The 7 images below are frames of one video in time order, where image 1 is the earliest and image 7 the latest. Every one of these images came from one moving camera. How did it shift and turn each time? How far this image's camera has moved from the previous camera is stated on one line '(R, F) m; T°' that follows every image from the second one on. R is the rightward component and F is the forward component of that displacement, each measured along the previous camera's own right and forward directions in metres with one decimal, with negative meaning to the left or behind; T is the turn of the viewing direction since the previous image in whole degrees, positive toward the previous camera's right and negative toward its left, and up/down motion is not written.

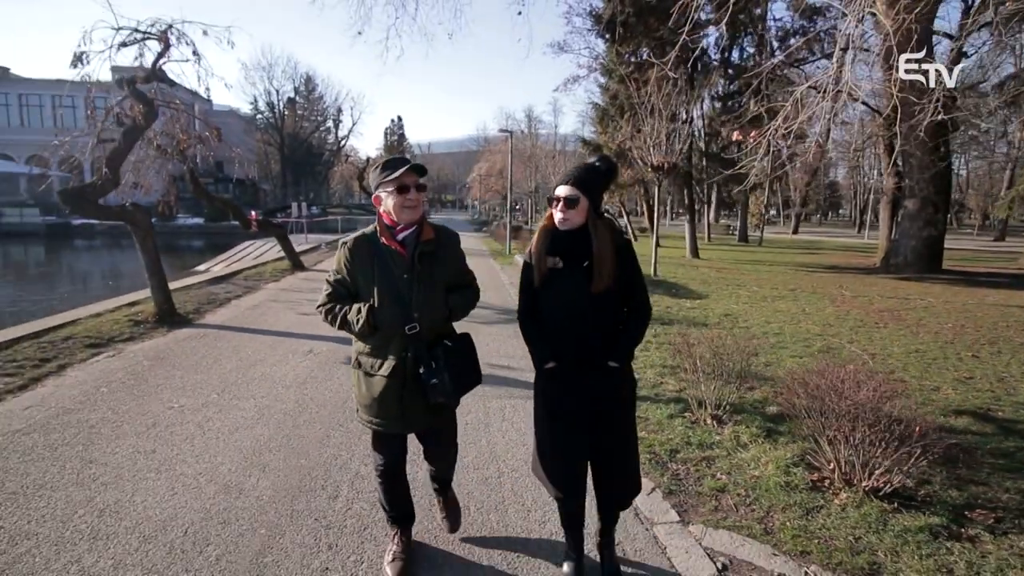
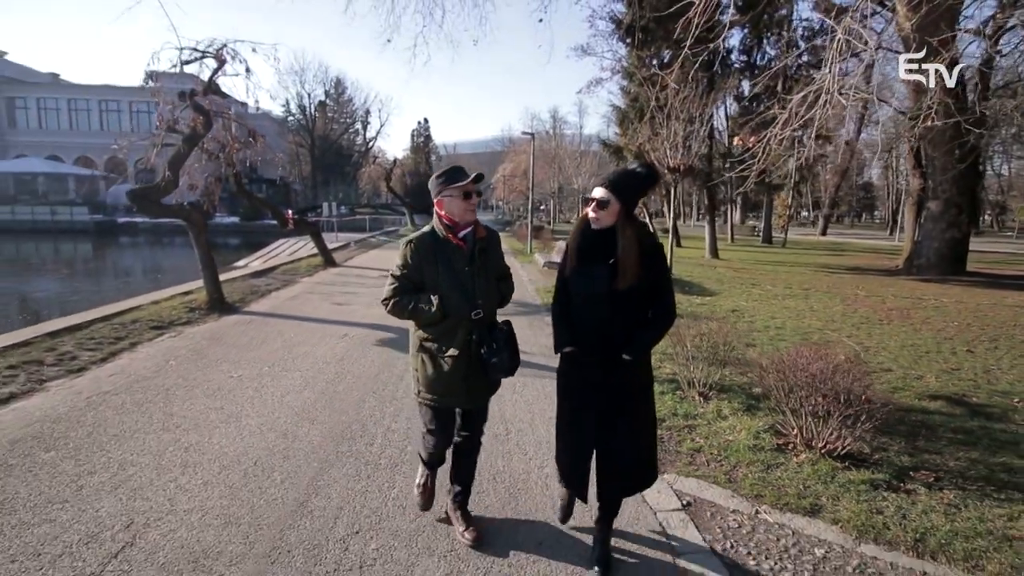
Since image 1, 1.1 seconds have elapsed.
(+0.1, -0.6) m; -2°
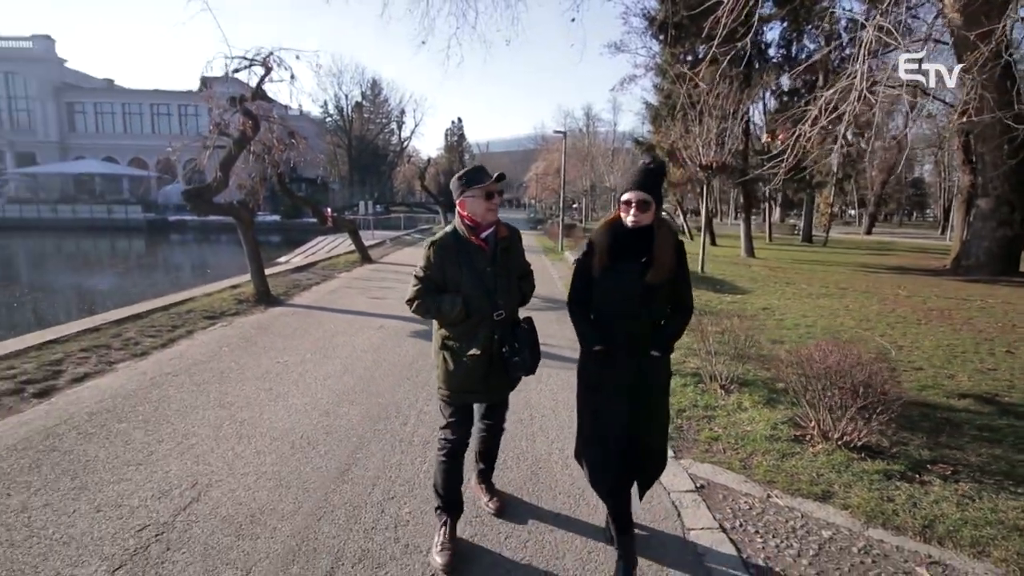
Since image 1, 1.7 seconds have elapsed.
(+0.1, -0.2) m; -3°
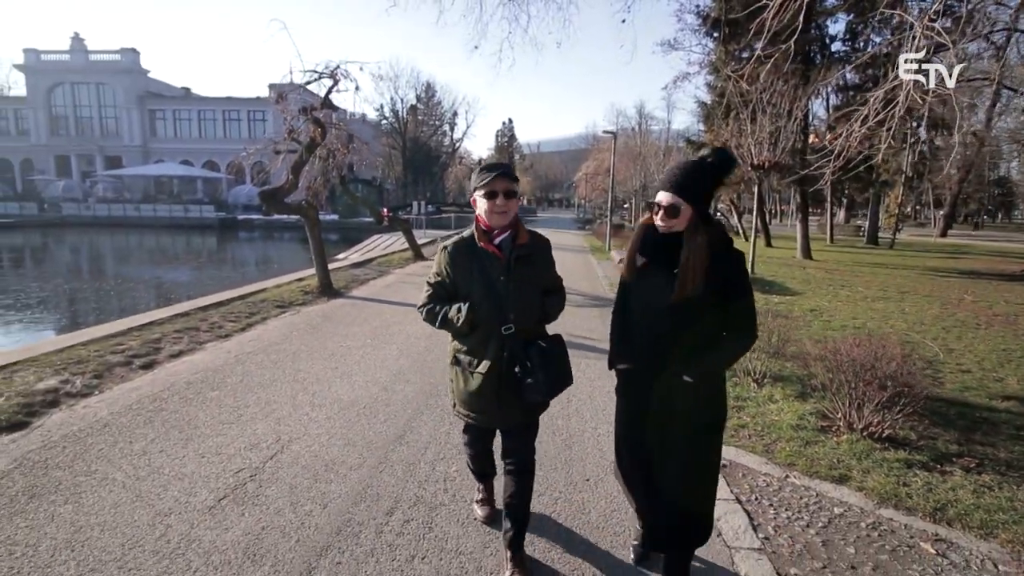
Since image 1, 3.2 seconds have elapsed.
(+0.1, -0.4) m; -5°
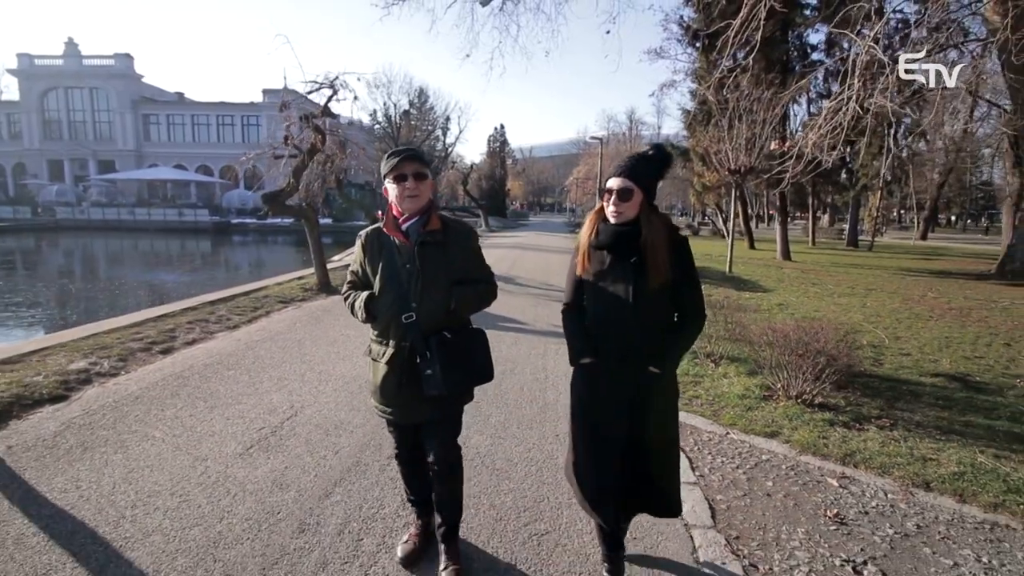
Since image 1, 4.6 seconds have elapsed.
(+0.1, -0.6) m; +1°
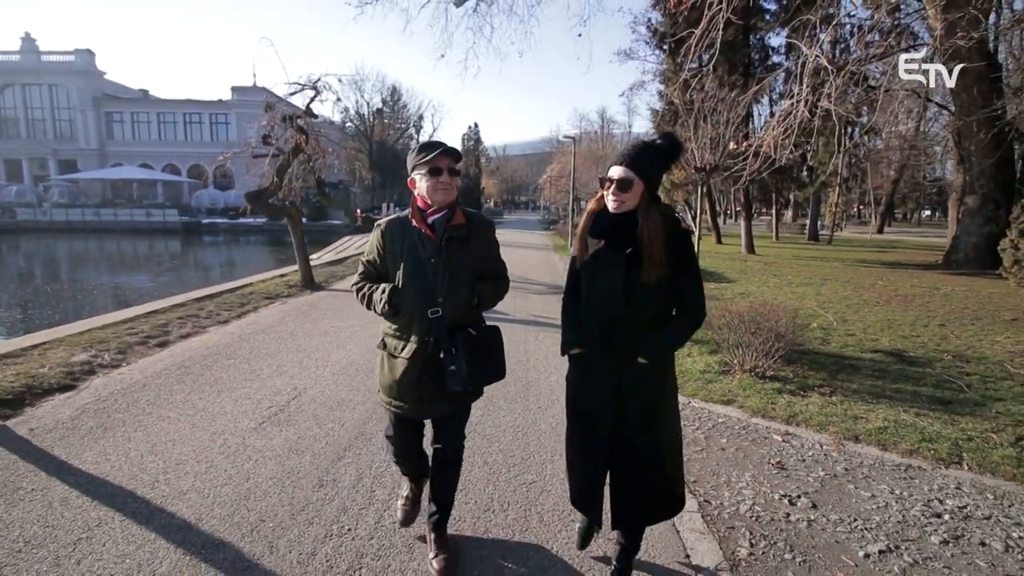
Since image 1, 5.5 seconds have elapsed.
(-0.1, -0.4) m; +3°
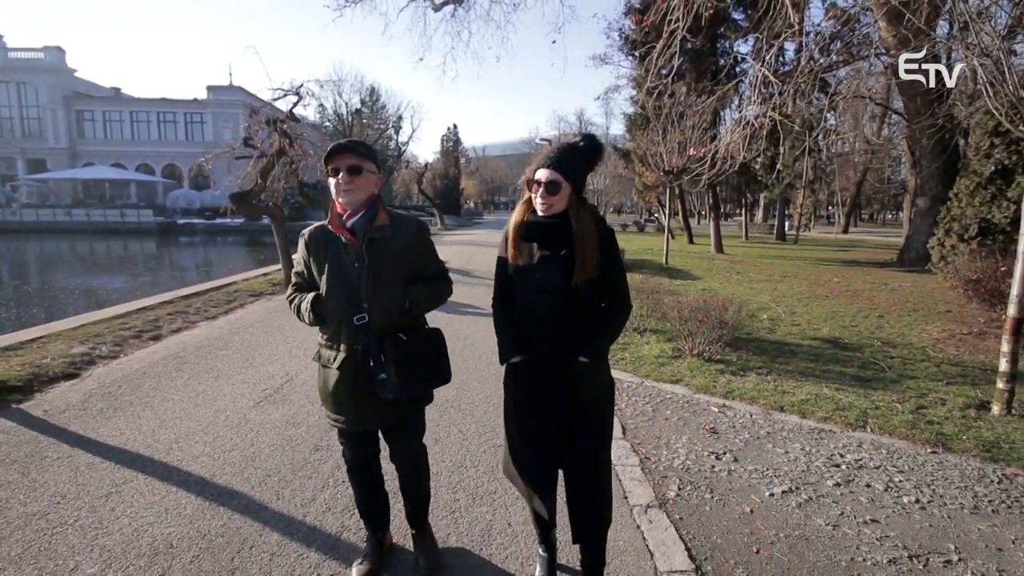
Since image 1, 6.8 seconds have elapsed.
(+0.1, -0.5) m; +2°
